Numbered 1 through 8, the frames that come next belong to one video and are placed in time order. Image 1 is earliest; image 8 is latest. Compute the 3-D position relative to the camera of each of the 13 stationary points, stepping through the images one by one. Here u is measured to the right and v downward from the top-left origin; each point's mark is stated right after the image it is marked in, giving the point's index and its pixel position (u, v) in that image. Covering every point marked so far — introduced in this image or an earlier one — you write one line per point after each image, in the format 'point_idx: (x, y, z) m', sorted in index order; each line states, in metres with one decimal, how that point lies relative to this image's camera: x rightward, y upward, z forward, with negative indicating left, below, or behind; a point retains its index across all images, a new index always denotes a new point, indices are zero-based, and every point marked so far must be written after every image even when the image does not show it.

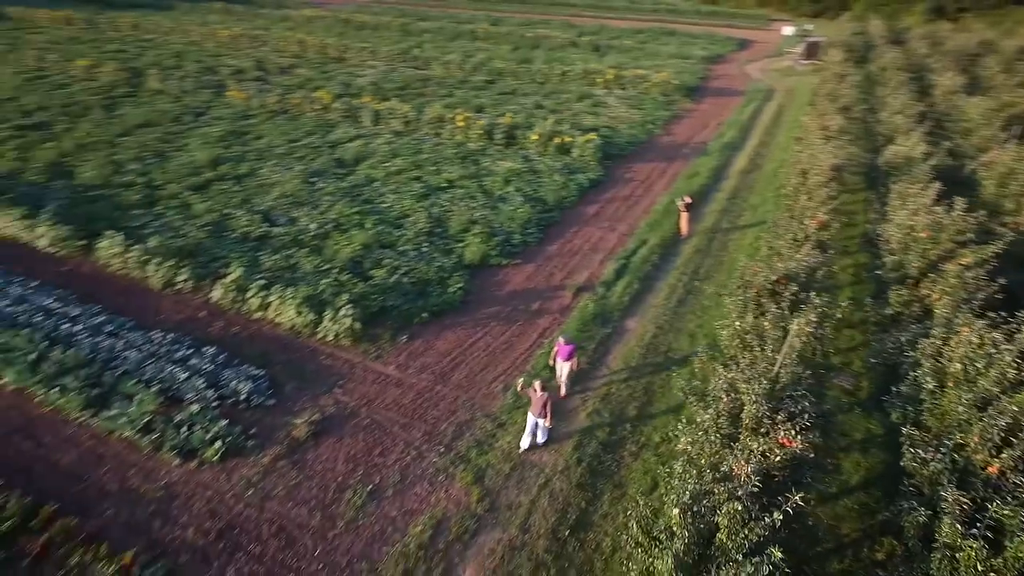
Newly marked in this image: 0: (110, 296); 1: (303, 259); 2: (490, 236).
0: (-6.5, -0.1, +10.1) m
1: (-3.7, +0.5, +11.1) m
2: (-0.4, +1.0, +12.4) m
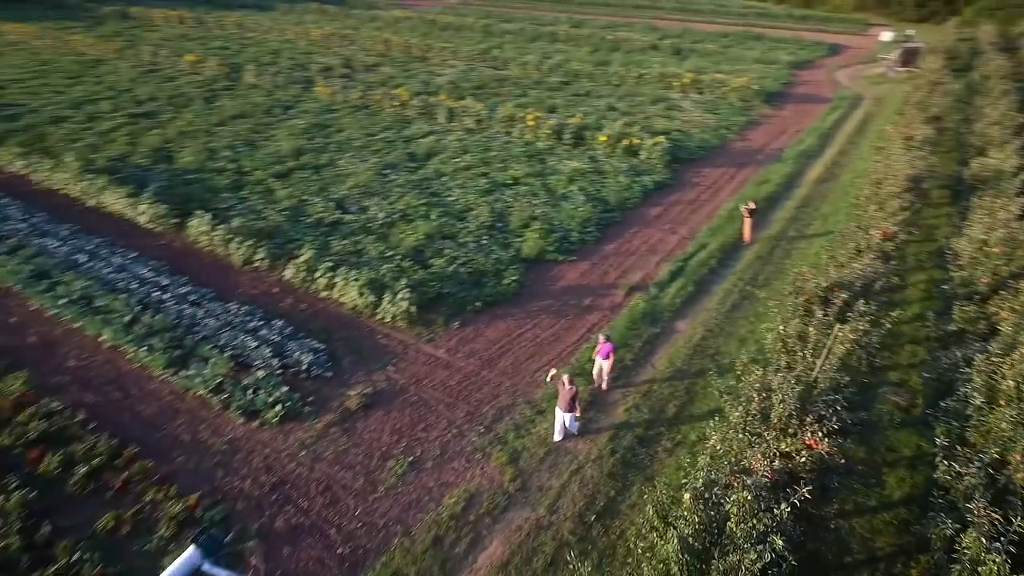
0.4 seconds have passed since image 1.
0: (-5.6, +0.4, +11.0) m
1: (-2.7, +0.8, +11.8) m
2: (+0.7, +1.1, +12.6) m
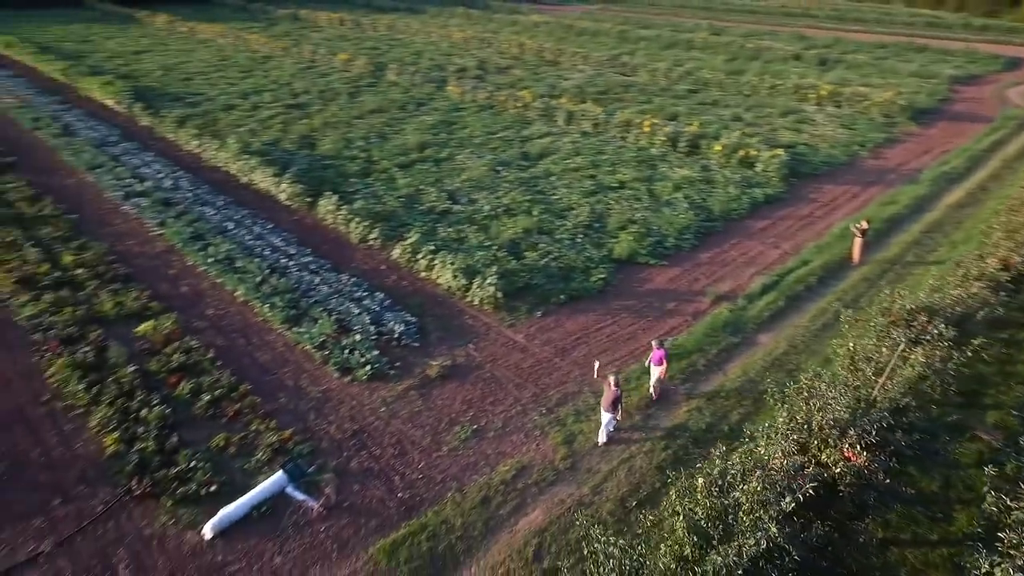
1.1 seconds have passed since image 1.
0: (-3.8, +0.9, +12.5) m
1: (-0.8, +1.1, +12.6) m
2: (+2.7, +1.1, +12.8) m
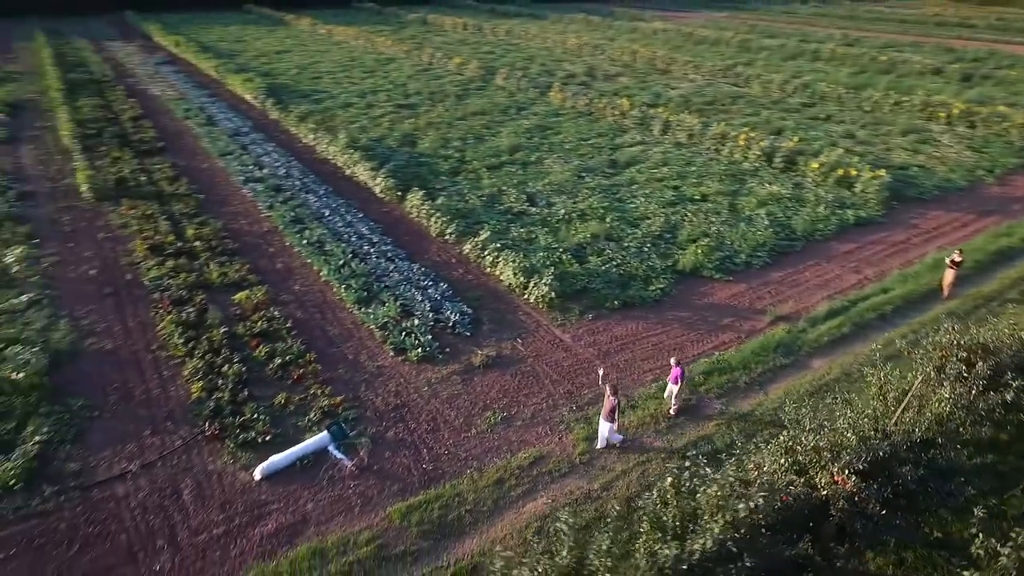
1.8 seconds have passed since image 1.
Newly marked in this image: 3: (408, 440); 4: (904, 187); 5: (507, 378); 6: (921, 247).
0: (-2.4, +1.2, +13.5) m
1: (+0.6, +1.1, +13.1) m
2: (+4.1, +0.8, +12.7) m
3: (-1.3, -2.0, +8.0) m
4: (+10.2, +2.6, +16.2) m
5: (-0.1, -1.3, +9.2) m
6: (+8.9, +0.9, +13.5) m
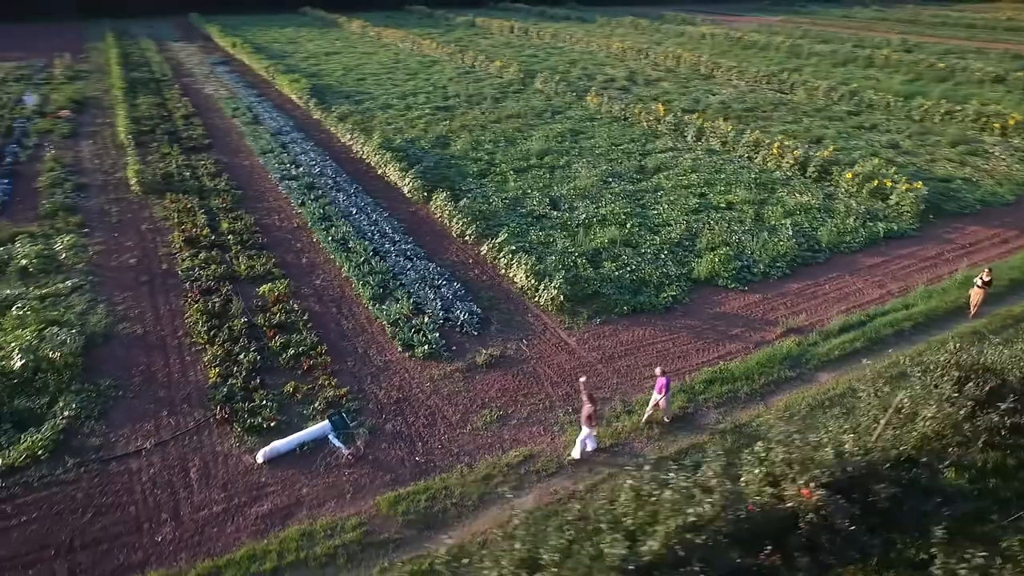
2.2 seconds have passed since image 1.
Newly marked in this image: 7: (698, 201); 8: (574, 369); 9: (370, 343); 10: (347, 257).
0: (-2.0, +1.2, +13.8) m
1: (+1.0, +1.0, +13.3) m
2: (+4.5, +0.6, +12.6) m
3: (-1.4, -1.9, +8.3) m
4: (+10.9, +2.2, +15.7) m
5: (-0.1, -1.4, +9.4) m
6: (+9.2, +0.5, +13.0) m
7: (+4.6, +2.1, +15.4) m
8: (+1.0, -1.2, +9.6) m
9: (-2.3, -0.9, +10.2) m
10: (-3.3, +0.7, +12.6) m
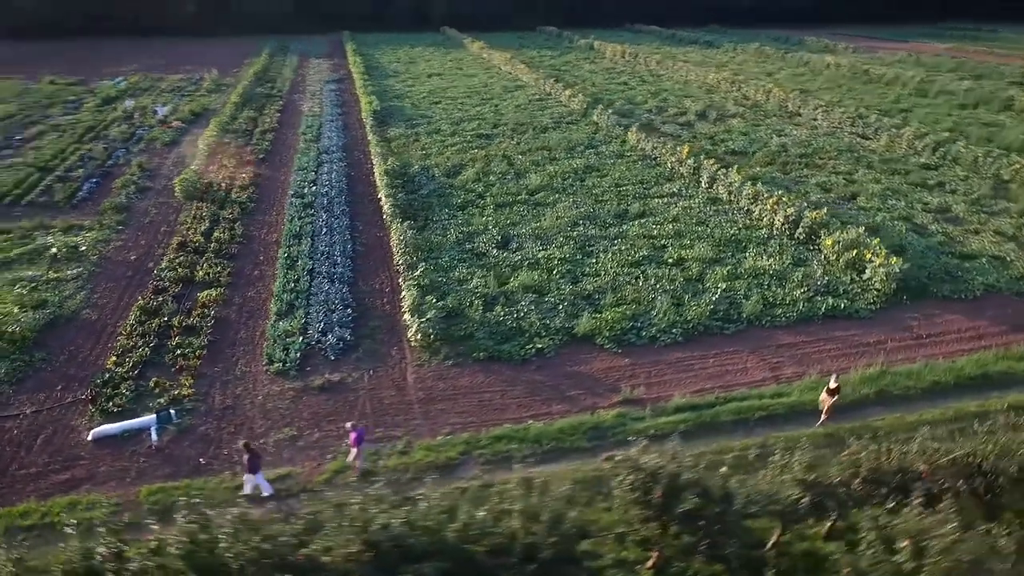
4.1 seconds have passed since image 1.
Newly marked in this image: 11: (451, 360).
0: (-3.5, +0.7, +15.1) m
1: (-0.8, +0.2, +13.9) m
2: (+2.3, -0.6, +12.4) m
3: (-4.7, -2.3, +9.7) m
4: (+9.4, +0.1, +13.8) m
5: (-3.0, -1.9, +10.3) m
6: (+7.0, -1.2, +11.6) m
7: (+3.3, +0.8, +15.1) m
8: (-2.0, -1.9, +10.3) m
9: (-5.0, -1.2, +11.7) m
10: (-5.2, +0.4, +14.3) m
11: (-1.1, -1.3, +11.3) m
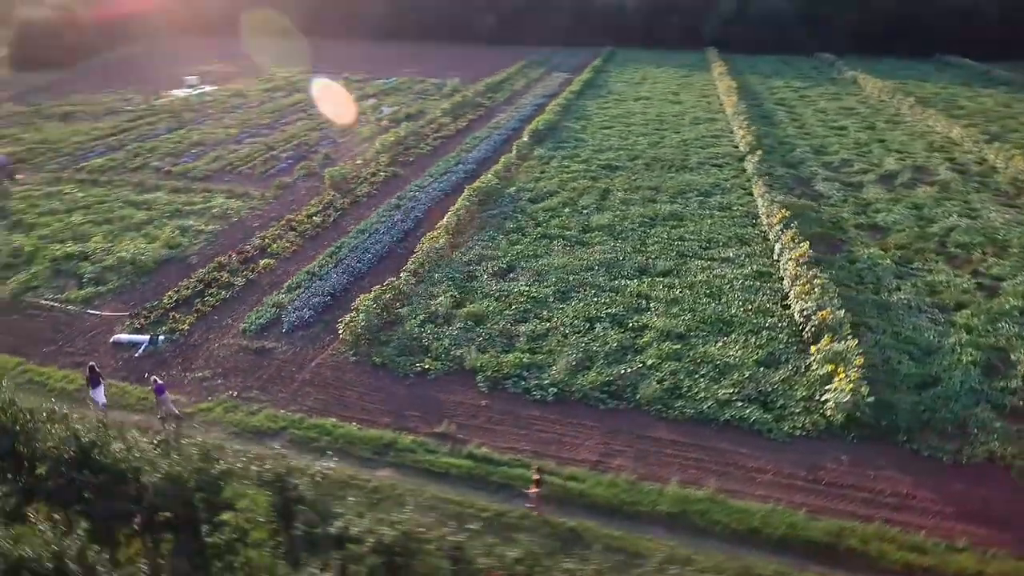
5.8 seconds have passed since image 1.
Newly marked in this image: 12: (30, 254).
0: (-3.4, +0.8, +17.8) m
1: (-1.7, -0.2, +15.5) m
2: (+0.2, -1.6, +12.8) m
3: (-7.5, -1.6, +13.4) m
4: (+7.2, -2.5, +11.1) m
5: (-5.6, -1.6, +13.3) m
6: (+3.9, -3.2, +10.2) m
7: (+2.6, -0.6, +14.8) m
8: (-4.7, -1.8, +12.9) m
9: (-6.6, -0.6, +15.3) m
10: (-5.3, +0.8, +17.7) m
11: (-3.4, -1.5, +13.4) m
12: (-13.9, +1.0, +18.0) m
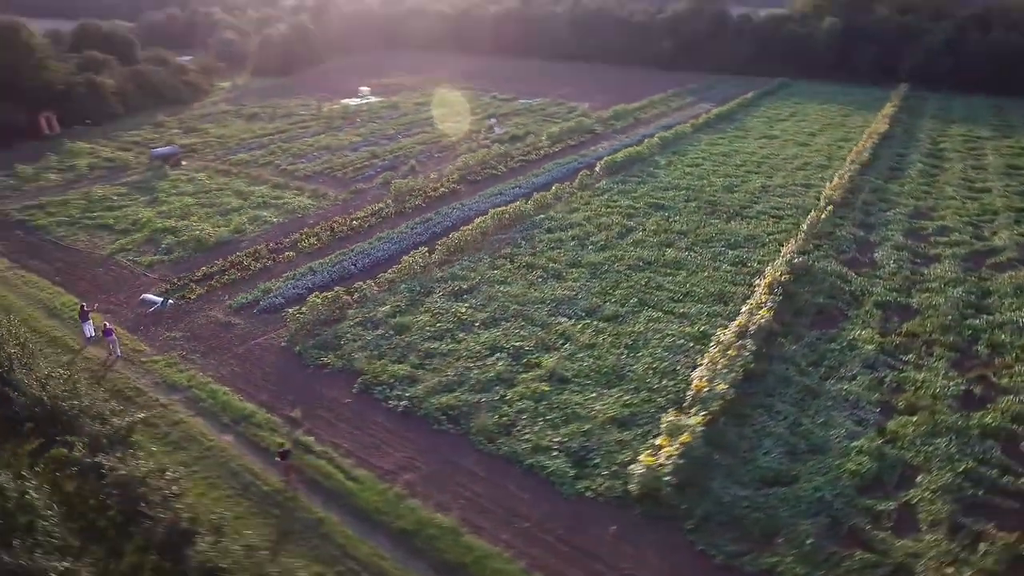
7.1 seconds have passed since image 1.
0: (-4.1, +0.7, +20.0) m
1: (-3.3, -0.5, +17.3) m
2: (-2.5, -2.0, +14.2) m
3: (-9.6, -0.9, +17.1) m
4: (+3.4, -3.9, +10.3) m
5: (-7.9, -1.2, +16.4) m
6: (-0.2, -4.0, +10.5) m
7: (+0.4, -1.5, +15.3) m
8: (-7.2, -1.5, +15.7) m
9: (-8.1, -0.1, +18.6) m
10: (-5.9, +1.0, +20.5) m
11: (-5.8, -1.4, +15.8) m
12: (-13.9, +2.4, +23.4) m
